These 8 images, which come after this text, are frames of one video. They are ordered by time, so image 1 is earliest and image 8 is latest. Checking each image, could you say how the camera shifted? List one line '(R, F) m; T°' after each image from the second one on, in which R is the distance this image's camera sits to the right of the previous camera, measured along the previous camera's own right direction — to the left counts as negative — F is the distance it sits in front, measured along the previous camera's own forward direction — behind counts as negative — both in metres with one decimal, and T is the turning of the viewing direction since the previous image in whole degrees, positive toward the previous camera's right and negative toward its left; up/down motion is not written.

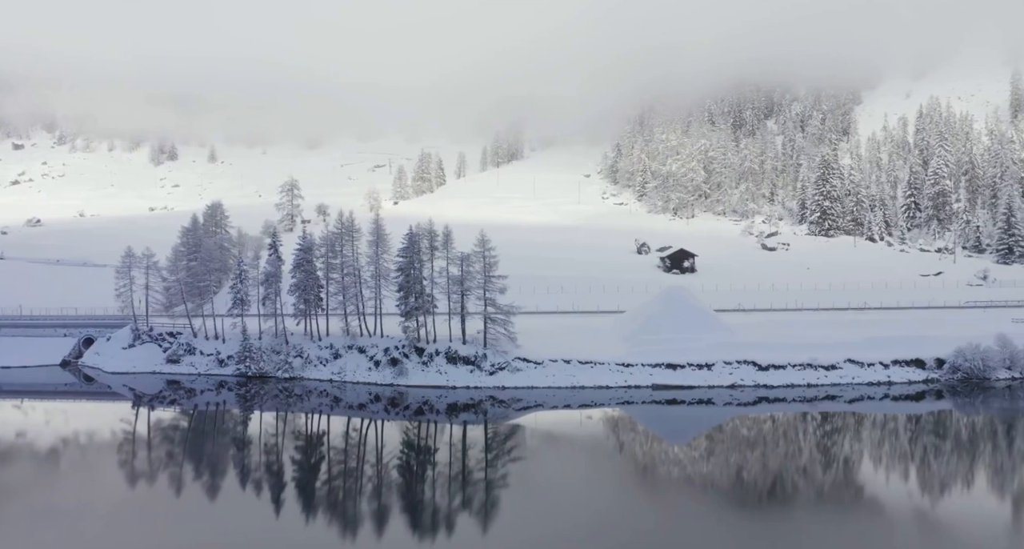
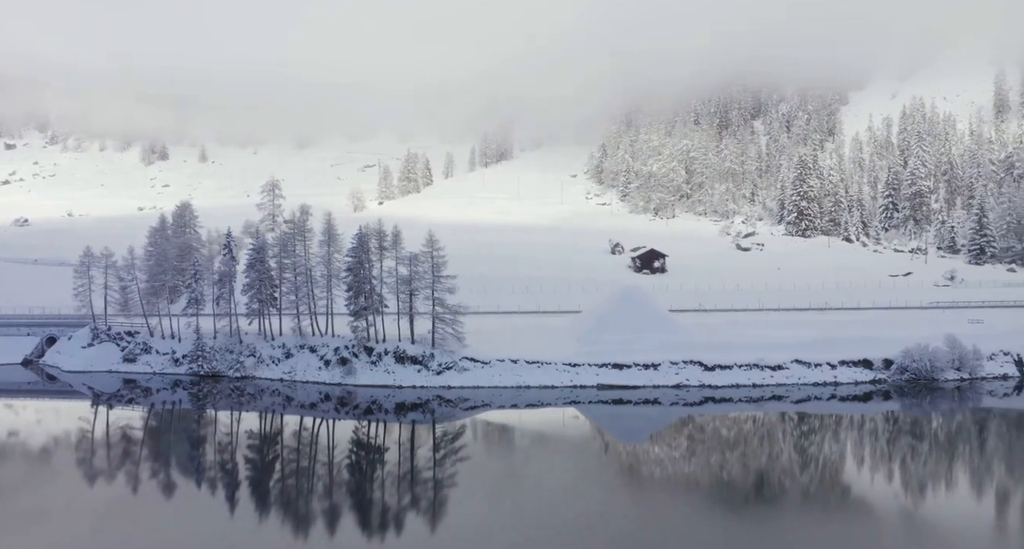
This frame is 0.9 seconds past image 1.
(+4.2, -0.1) m; 0°
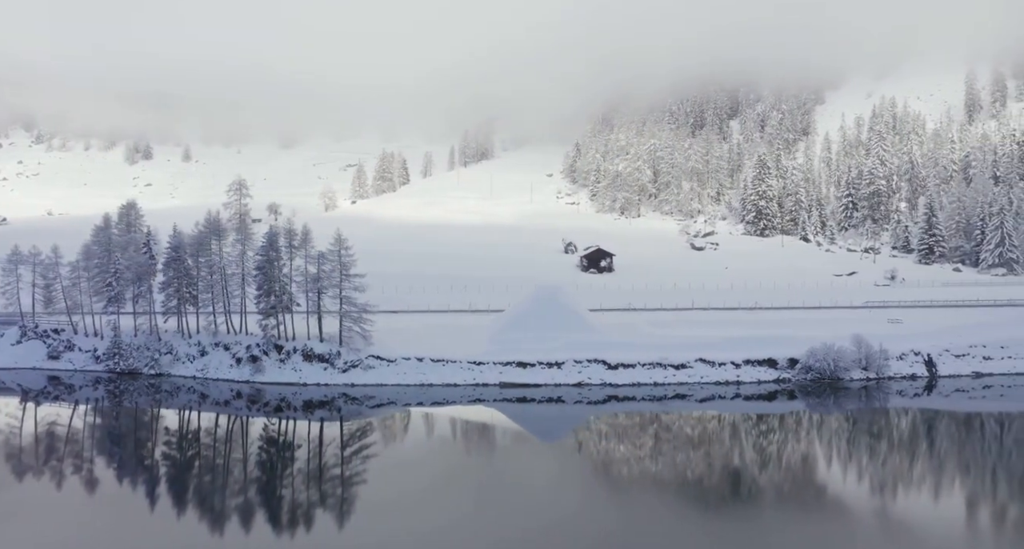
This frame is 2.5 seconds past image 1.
(+7.6, -0.3) m; -1°
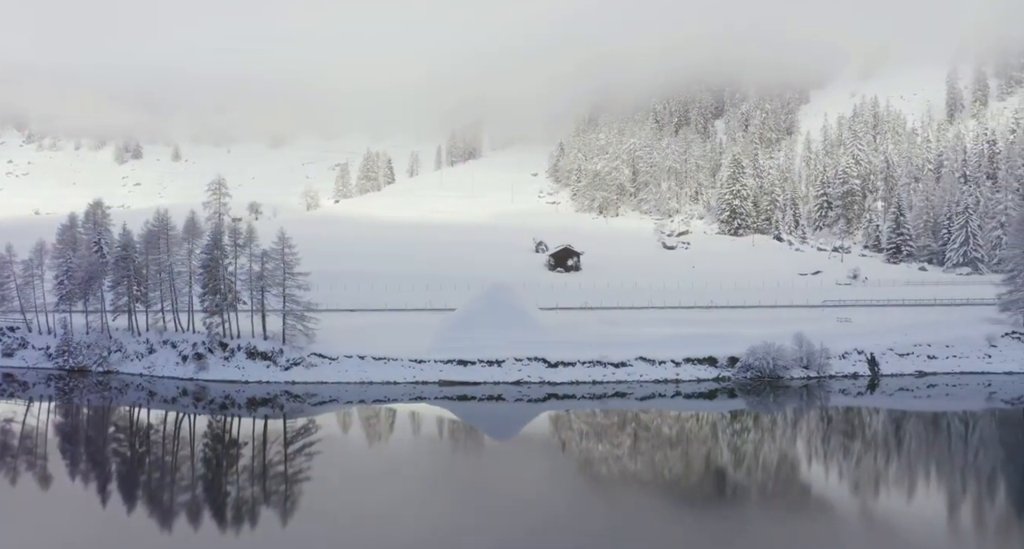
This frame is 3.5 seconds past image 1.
(+4.7, -0.2) m; 0°
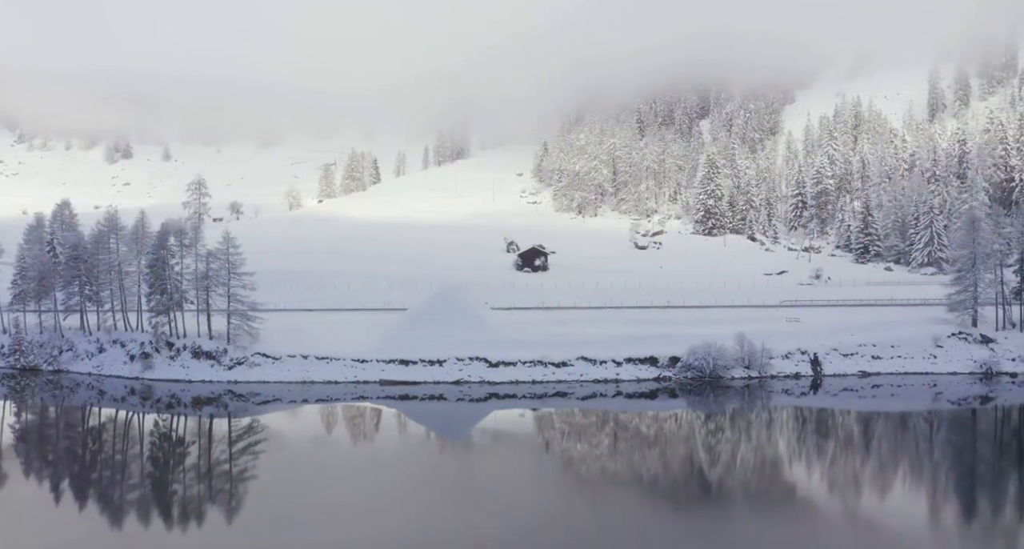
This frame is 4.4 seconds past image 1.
(+4.7, -0.2) m; 0°
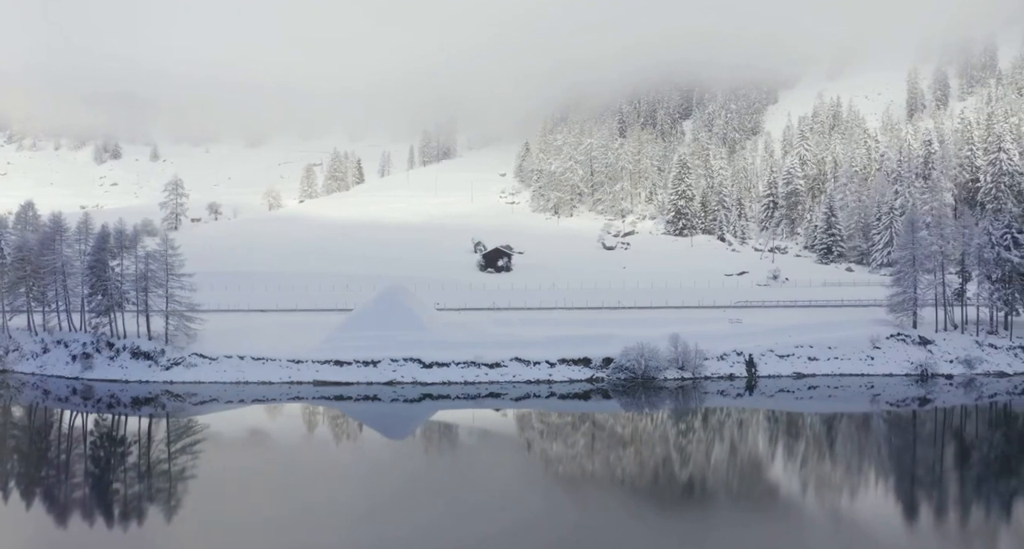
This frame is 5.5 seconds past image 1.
(+5.3, -0.3) m; 0°
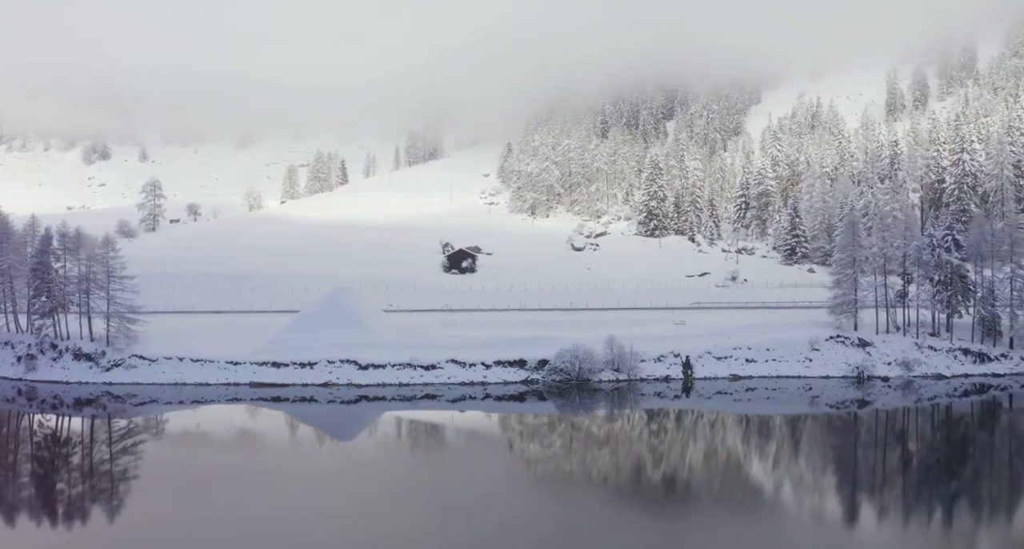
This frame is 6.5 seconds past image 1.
(+5.2, -0.3) m; 0°
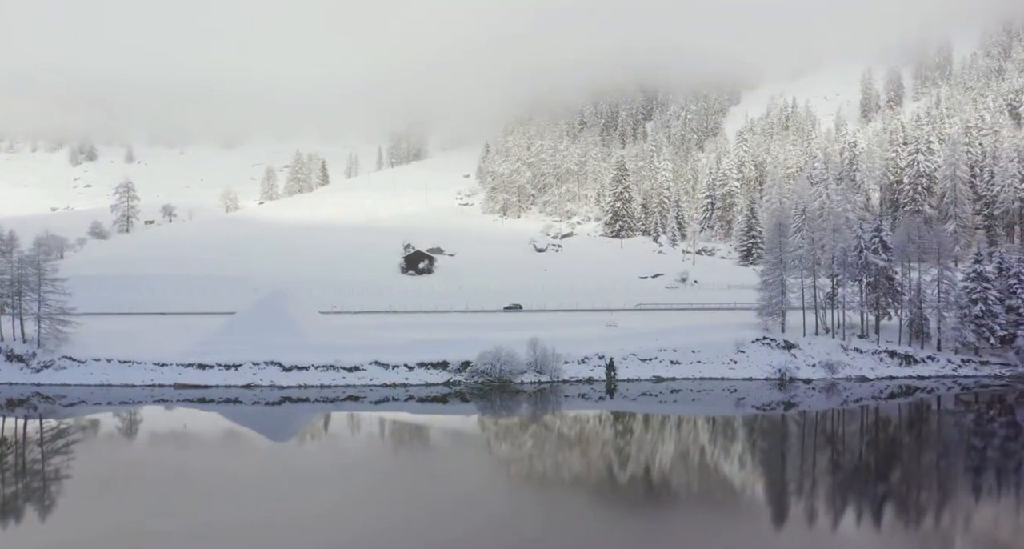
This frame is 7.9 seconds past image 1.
(+6.4, -0.5) m; -1°
